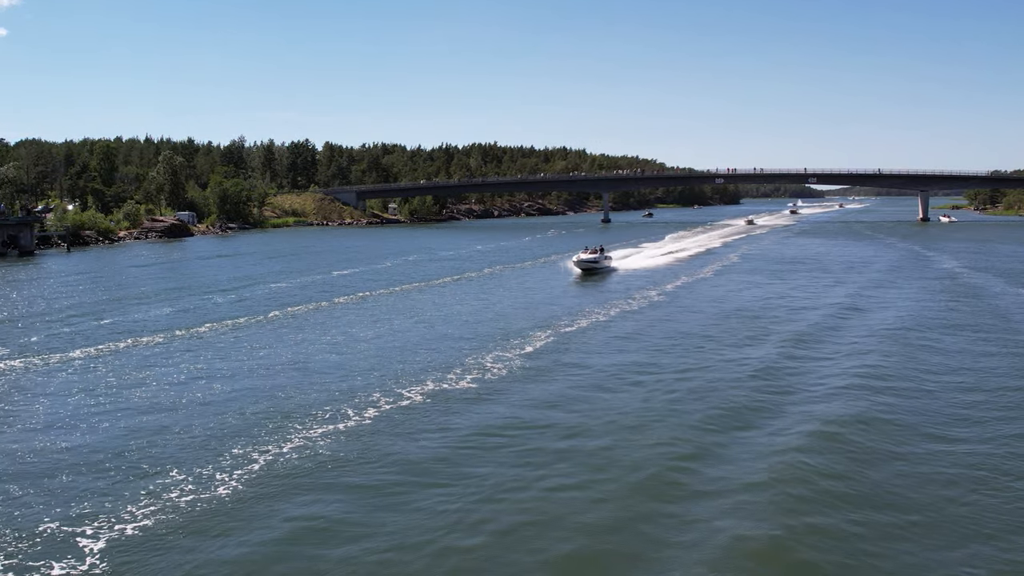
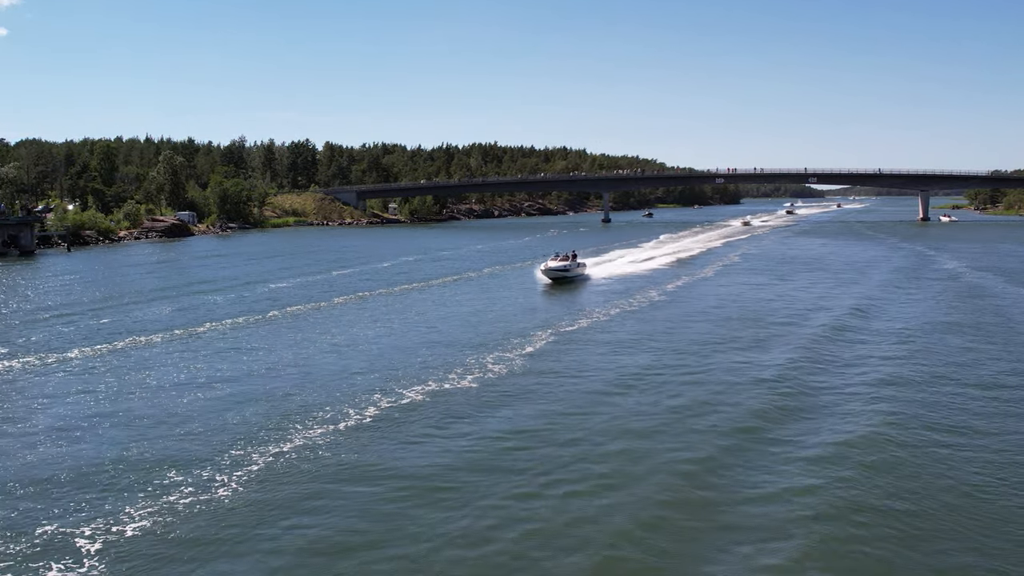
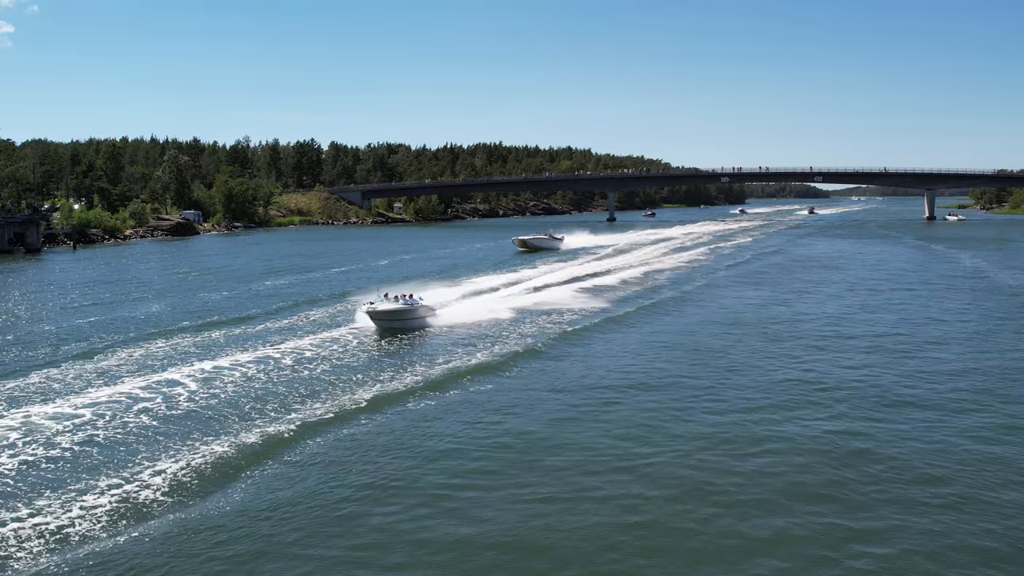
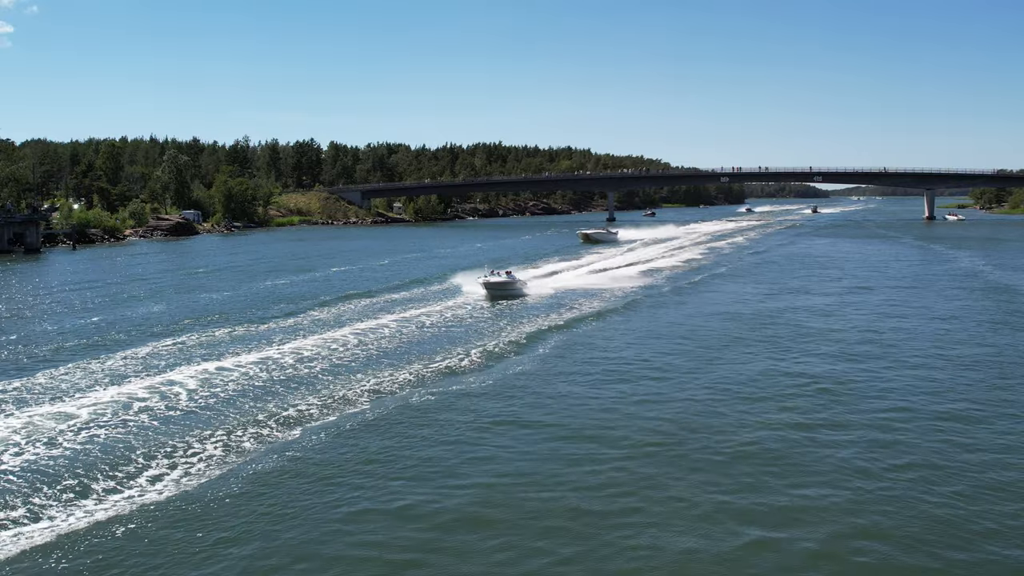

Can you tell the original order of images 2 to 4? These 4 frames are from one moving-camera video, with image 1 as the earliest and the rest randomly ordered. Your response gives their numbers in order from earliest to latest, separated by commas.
2, 4, 3
